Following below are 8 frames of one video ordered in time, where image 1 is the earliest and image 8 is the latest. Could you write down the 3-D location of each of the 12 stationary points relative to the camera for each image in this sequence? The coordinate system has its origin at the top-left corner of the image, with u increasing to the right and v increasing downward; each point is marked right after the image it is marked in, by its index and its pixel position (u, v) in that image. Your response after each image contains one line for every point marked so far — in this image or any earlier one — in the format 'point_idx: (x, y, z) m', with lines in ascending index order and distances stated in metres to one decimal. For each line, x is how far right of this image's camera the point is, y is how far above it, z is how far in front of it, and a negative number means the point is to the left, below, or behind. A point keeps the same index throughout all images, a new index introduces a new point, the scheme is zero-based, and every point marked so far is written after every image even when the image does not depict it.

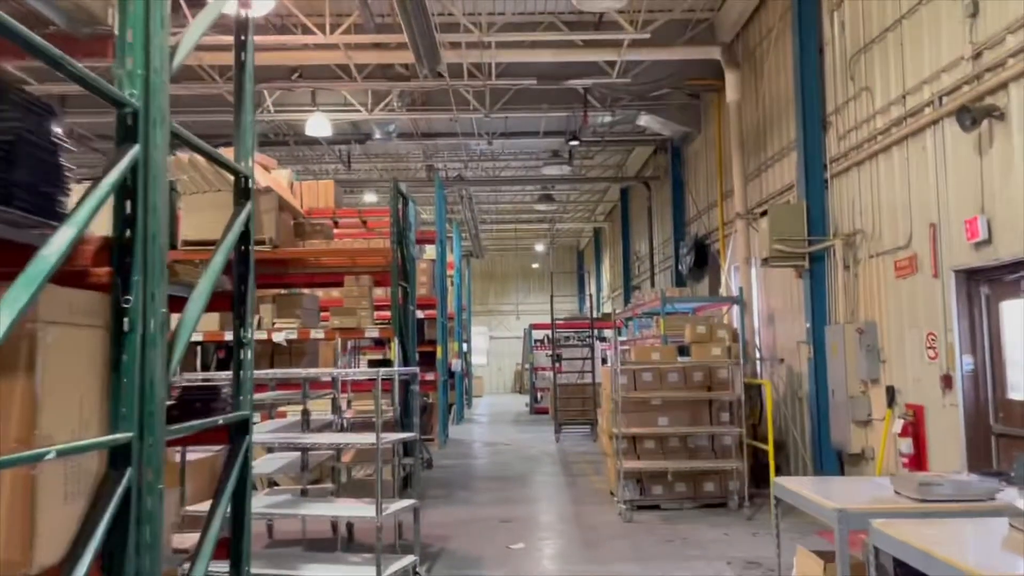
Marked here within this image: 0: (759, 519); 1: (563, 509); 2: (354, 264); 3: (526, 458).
0: (+2.0, -1.8, +6.4) m
1: (+0.5, -2.0, +7.1) m
2: (-1.6, +0.2, +8.4) m
3: (+0.2, -2.2, +10.7) m
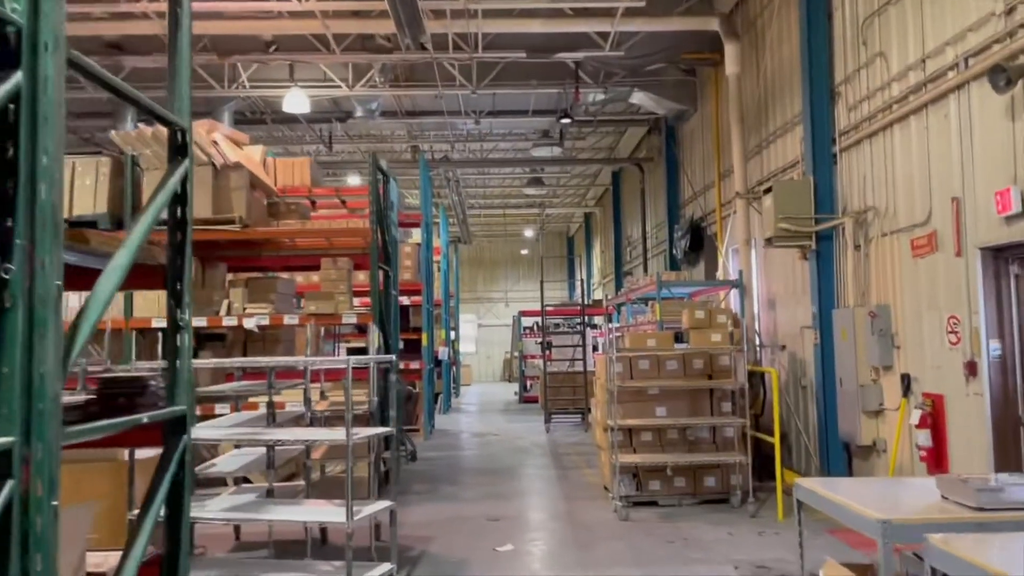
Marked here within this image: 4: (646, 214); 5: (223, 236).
0: (+1.9, -1.7, +6.0) m
1: (+0.4, -1.8, +6.6) m
2: (-1.8, +0.4, +7.9) m
3: (+0.1, -2.0, +10.2) m
4: (+2.4, +1.3, +14.6) m
5: (-2.6, +0.5, +7.3) m
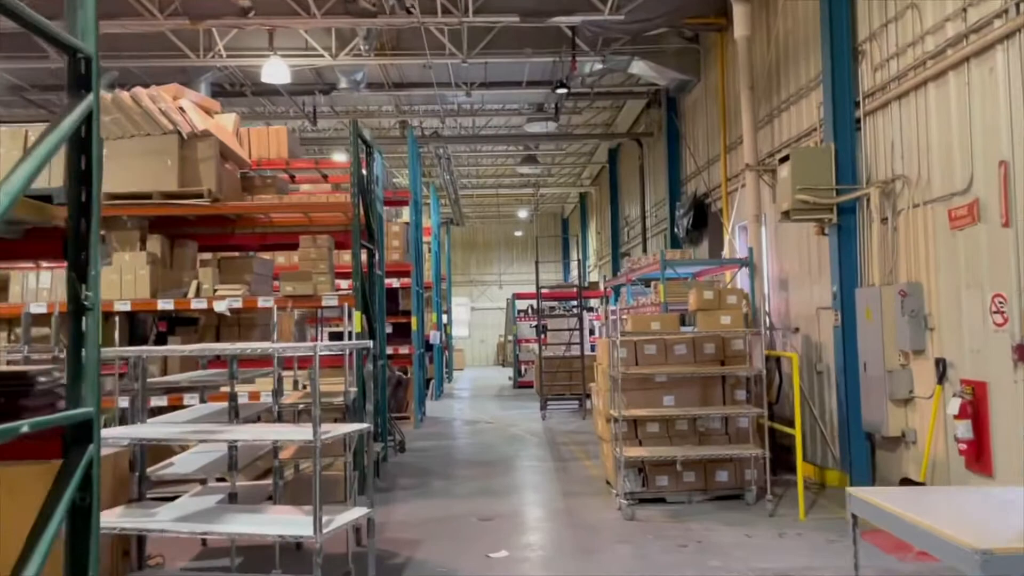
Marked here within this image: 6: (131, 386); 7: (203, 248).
0: (+1.8, -1.5, +5.4) m
1: (+0.3, -1.6, +6.1) m
2: (-1.8, +0.6, +7.3) m
3: (0.0, -1.8, +9.7) m
4: (+2.3, +1.7, +14.0) m
5: (-2.7, +0.6, +6.7) m
6: (-2.0, -0.5, +4.2) m
7: (-3.0, +0.4, +7.7) m
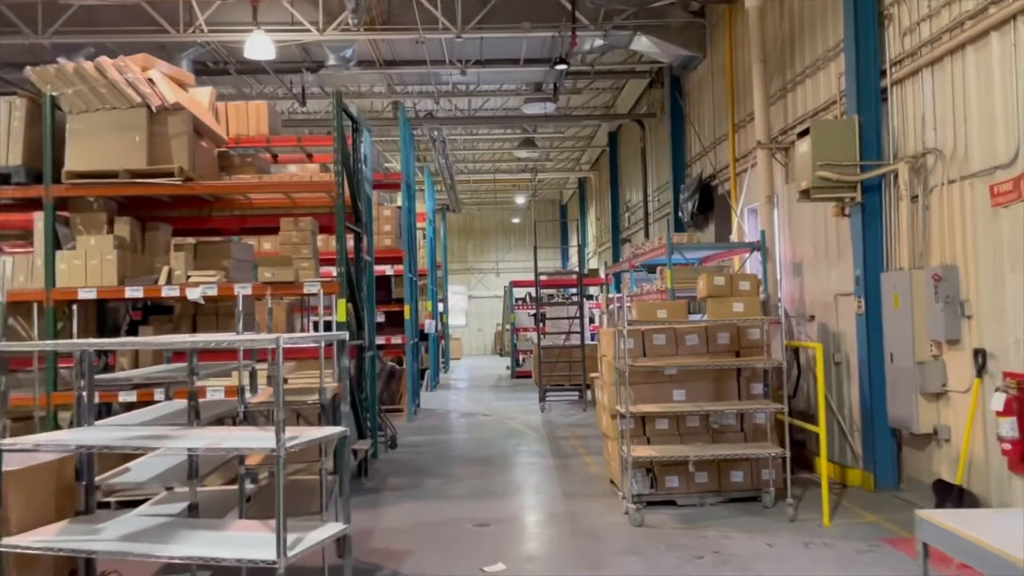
0: (+1.8, -1.4, +5.0) m
1: (+0.3, -1.5, +5.7) m
2: (-1.9, +0.7, +6.8) m
3: (0.0, -1.6, +9.2) m
4: (+2.3, +1.9, +13.5) m
5: (-2.7, +0.7, +6.2) m
6: (-2.0, -0.4, +3.7) m
7: (-3.0, +0.5, +7.2) m
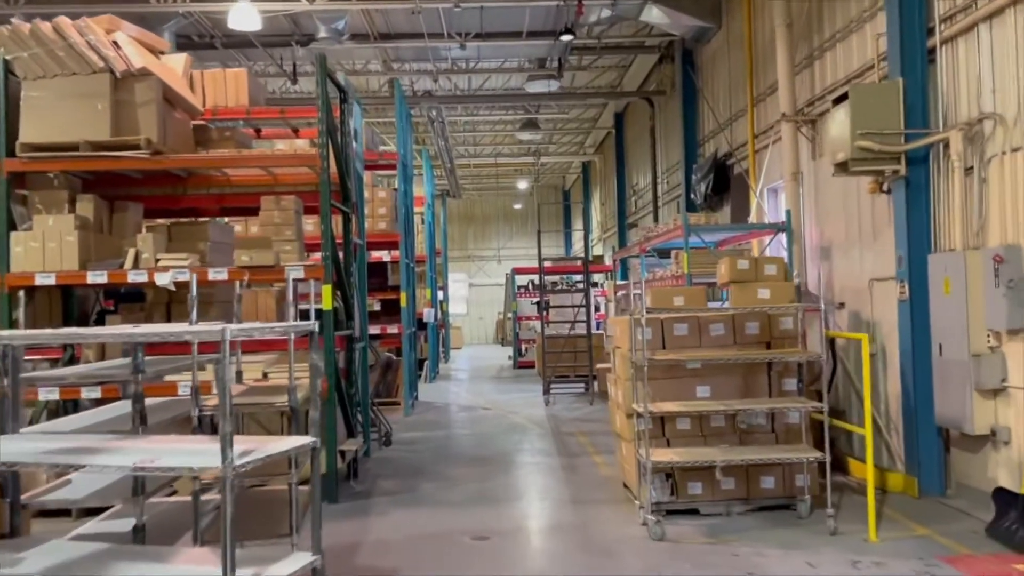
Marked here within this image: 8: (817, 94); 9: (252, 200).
0: (+1.8, -1.3, +4.4) m
1: (+0.3, -1.4, +5.1) m
2: (-1.8, +0.8, +6.2) m
3: (0.0, -1.5, +8.7) m
4: (+2.3, +2.1, +12.9) m
5: (-2.7, +0.9, +5.7) m
6: (-2.0, -0.4, +3.2) m
7: (-3.0, +0.6, +6.6) m
8: (+2.6, +1.7, +7.0) m
9: (-2.0, +0.7, +6.3) m
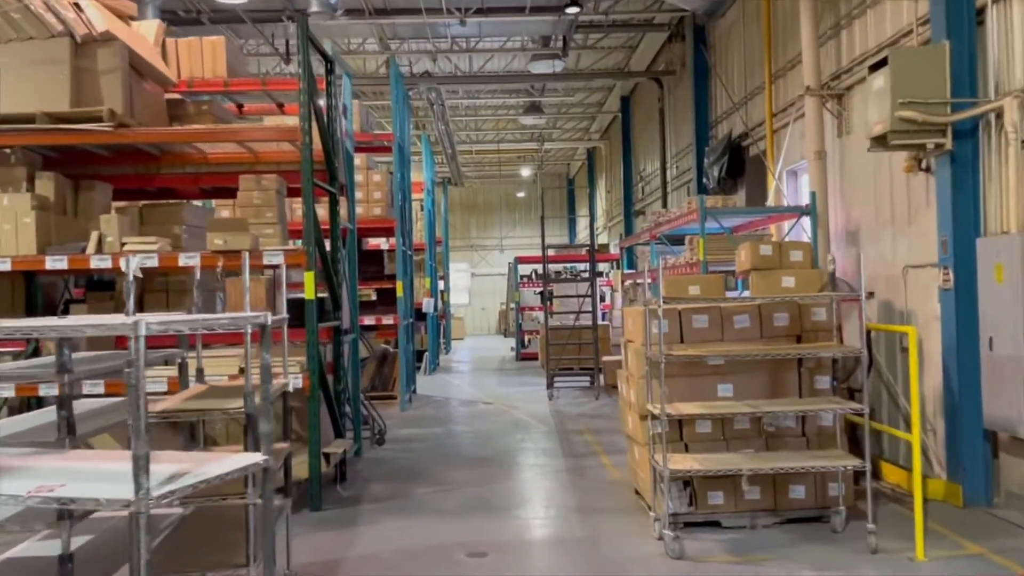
0: (+1.8, -1.3, +3.9) m
1: (+0.3, -1.4, +4.6) m
2: (-1.8, +0.9, +5.7) m
3: (0.0, -1.4, +8.2) m
4: (+2.3, +2.3, +12.4) m
5: (-2.7, +0.9, +5.1) m
6: (-2.0, -0.3, +2.7) m
7: (-3.0, +0.7, +6.1) m
8: (+2.7, +1.8, +6.4) m
9: (-2.0, +0.8, +5.8) m
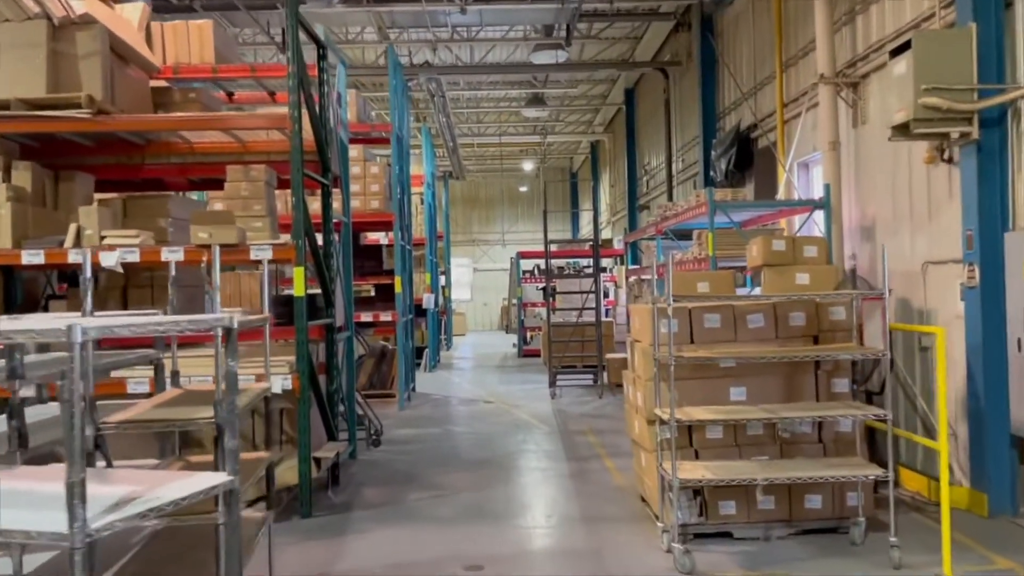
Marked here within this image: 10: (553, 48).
0: (+1.8, -1.3, +3.7) m
1: (+0.3, -1.3, +4.3) m
2: (-1.8, +0.9, +5.4) m
3: (0.0, -1.3, +7.9) m
4: (+2.4, +2.3, +12.1) m
5: (-2.7, +1.0, +4.9) m
6: (-2.0, -0.3, +2.4) m
7: (-3.0, +0.8, +5.9) m
8: (+2.7, +1.8, +6.2) m
9: (-2.0, +0.8, +5.6) m
10: (+0.6, +3.3, +11.2) m
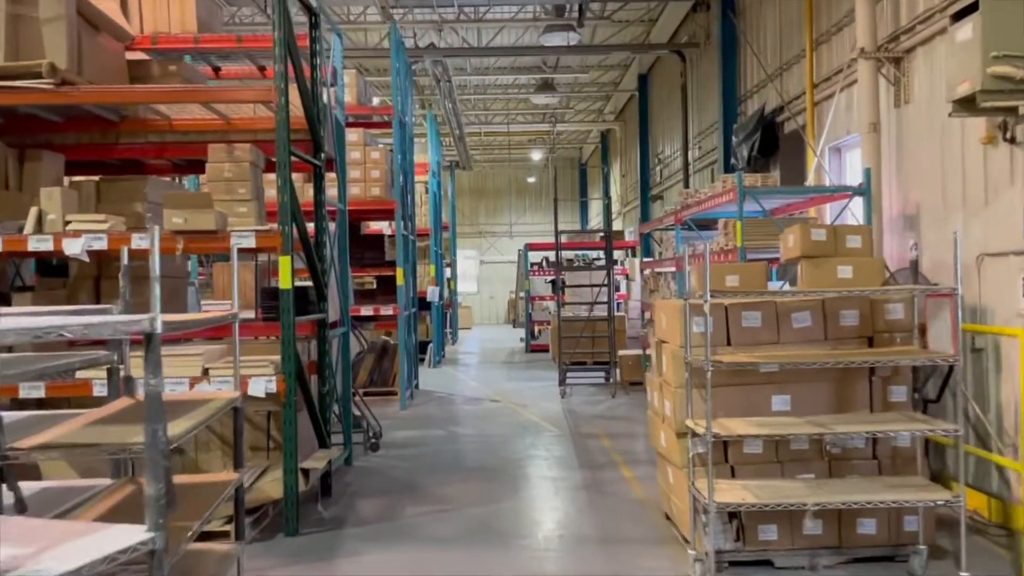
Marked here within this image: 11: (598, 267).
0: (+1.9, -1.2, +3.2) m
1: (+0.4, -1.3, +3.9) m
2: (-1.7, +1.0, +4.9) m
3: (+0.1, -1.3, +7.4) m
4: (+2.5, +2.4, +11.5) m
5: (-2.6, +1.0, +4.4) m
6: (-2.0, -0.3, +1.9) m
7: (-2.9, +0.8, +5.4) m
8: (+2.7, +1.8, +5.6) m
9: (-2.0, +0.9, +5.1) m
10: (+0.7, +3.4, +10.6) m
11: (+1.1, +0.3, +10.2) m
